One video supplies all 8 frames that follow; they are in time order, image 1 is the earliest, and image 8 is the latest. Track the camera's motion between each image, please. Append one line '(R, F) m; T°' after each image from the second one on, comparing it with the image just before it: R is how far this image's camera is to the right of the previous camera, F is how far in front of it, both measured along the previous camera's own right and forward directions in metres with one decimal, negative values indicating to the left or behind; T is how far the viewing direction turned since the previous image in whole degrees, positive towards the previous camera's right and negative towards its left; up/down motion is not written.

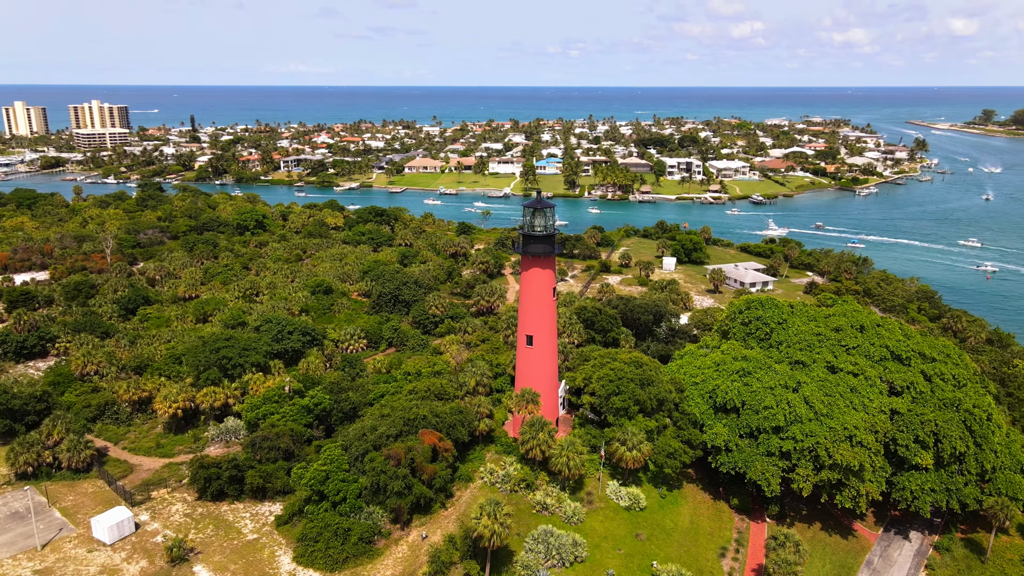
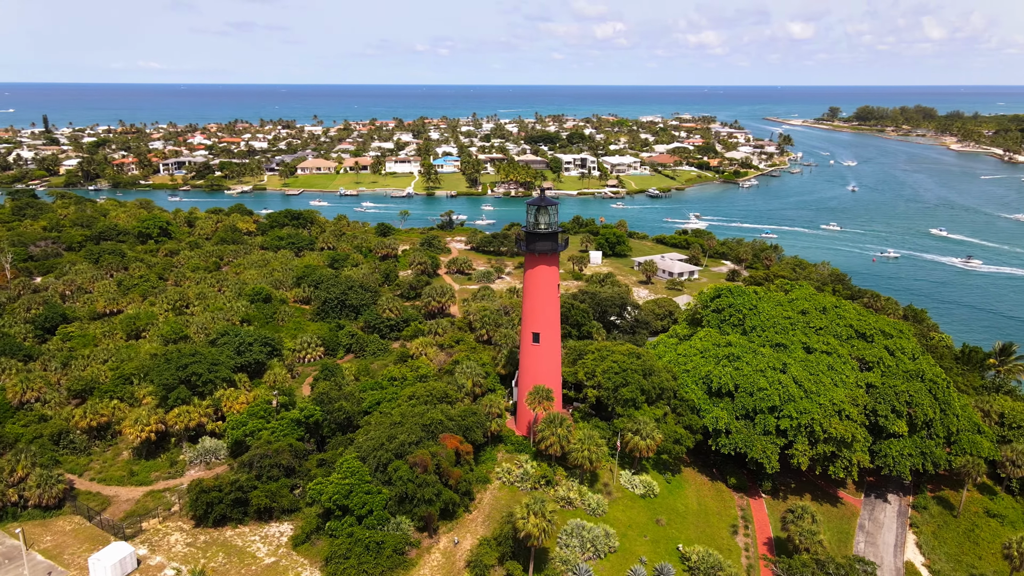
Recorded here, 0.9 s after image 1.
(-3.9, +0.3) m; +9°
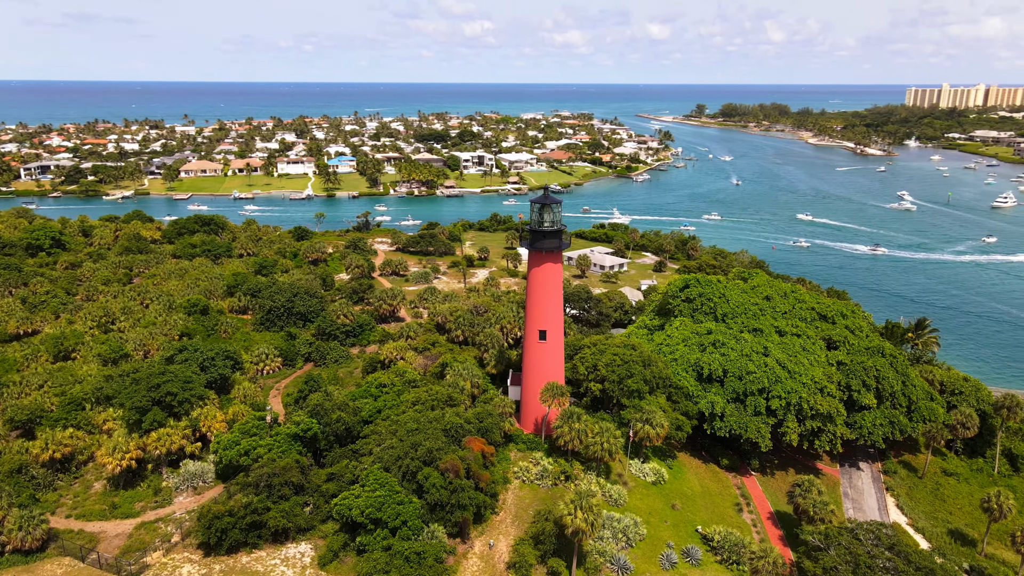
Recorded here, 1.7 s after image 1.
(-4.0, +0.3) m; +9°
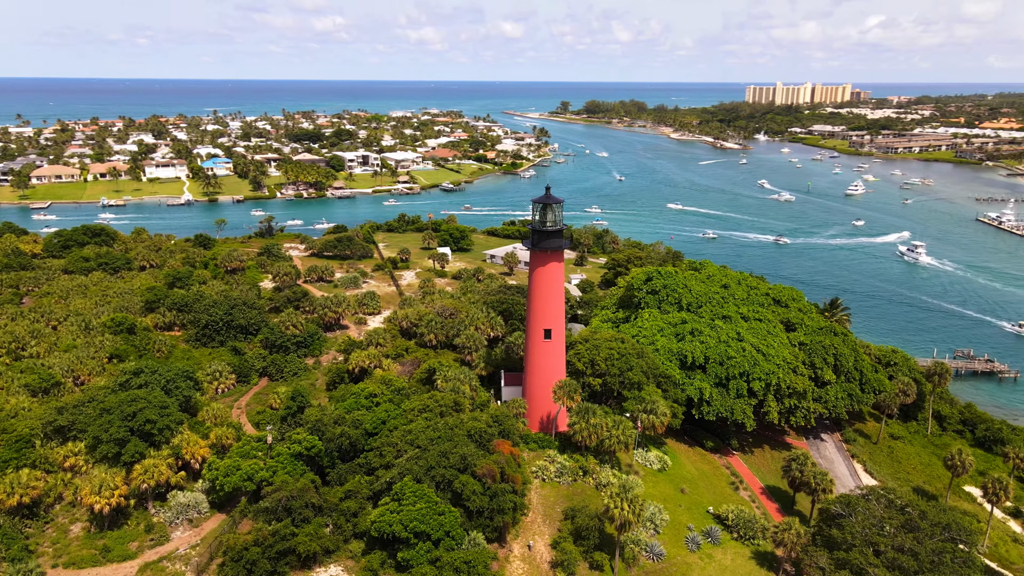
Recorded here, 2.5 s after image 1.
(-4.3, +0.4) m; +10°
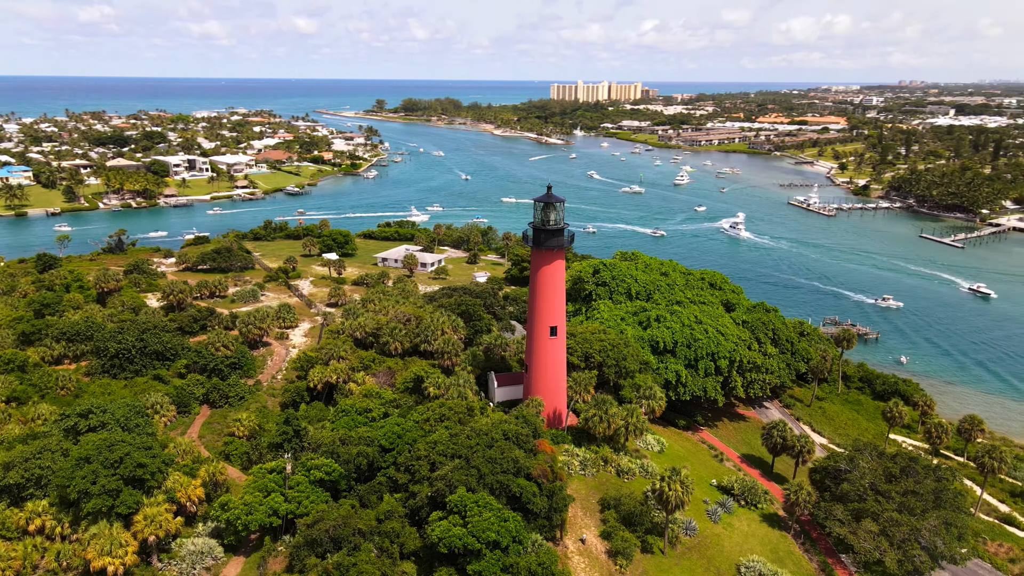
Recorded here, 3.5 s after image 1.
(-6.0, +0.7) m; +14°
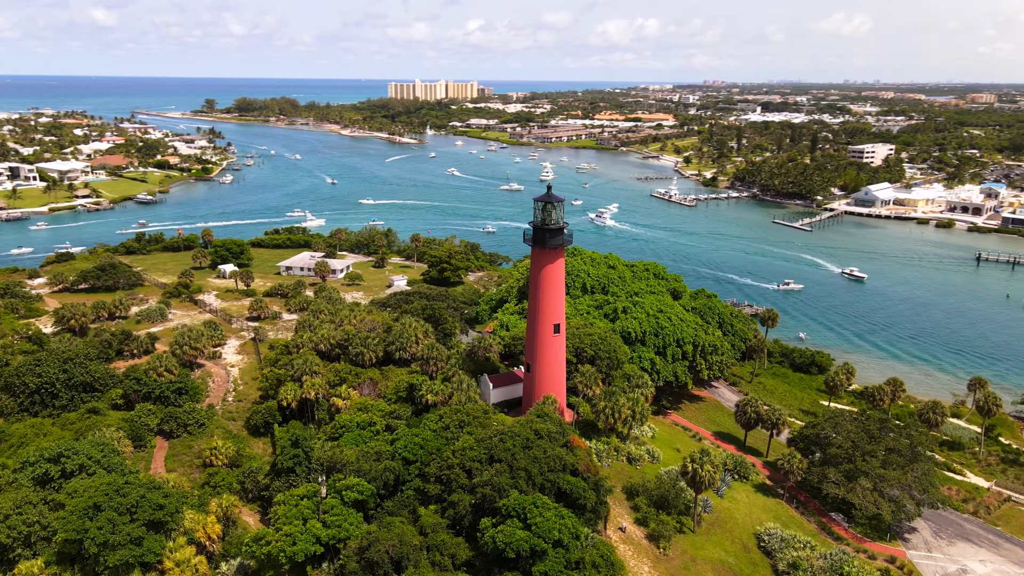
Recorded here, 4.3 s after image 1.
(-5.2, +0.5) m; +12°
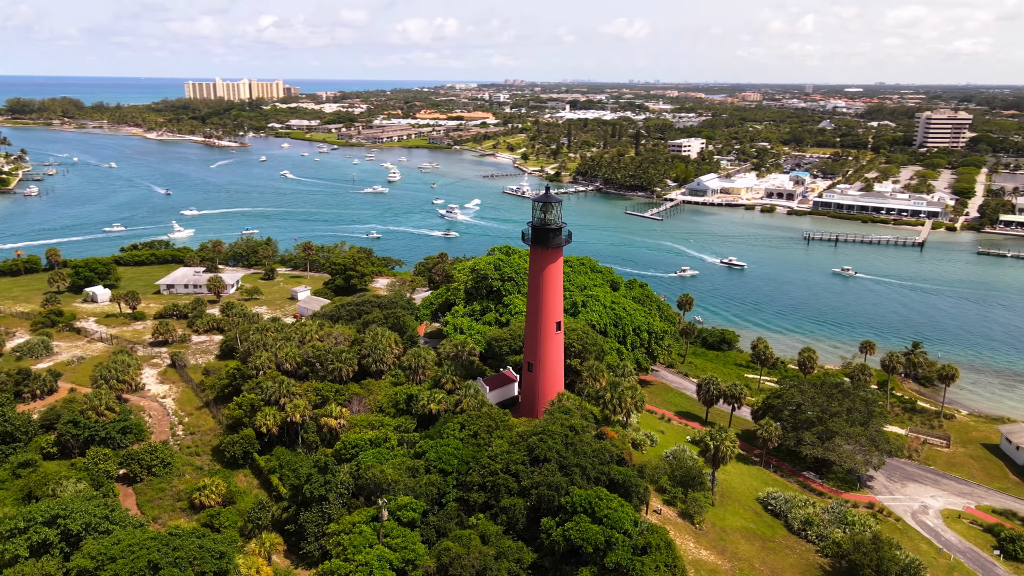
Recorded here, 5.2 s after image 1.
(-6.0, +0.6) m; +14°
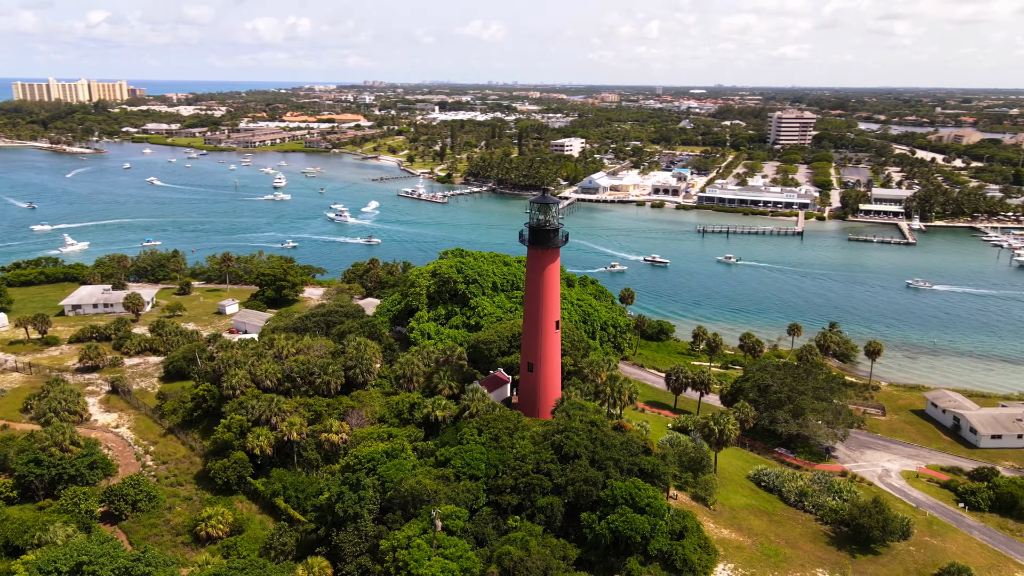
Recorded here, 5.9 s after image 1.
(-4.3, +0.2) m; +10°
